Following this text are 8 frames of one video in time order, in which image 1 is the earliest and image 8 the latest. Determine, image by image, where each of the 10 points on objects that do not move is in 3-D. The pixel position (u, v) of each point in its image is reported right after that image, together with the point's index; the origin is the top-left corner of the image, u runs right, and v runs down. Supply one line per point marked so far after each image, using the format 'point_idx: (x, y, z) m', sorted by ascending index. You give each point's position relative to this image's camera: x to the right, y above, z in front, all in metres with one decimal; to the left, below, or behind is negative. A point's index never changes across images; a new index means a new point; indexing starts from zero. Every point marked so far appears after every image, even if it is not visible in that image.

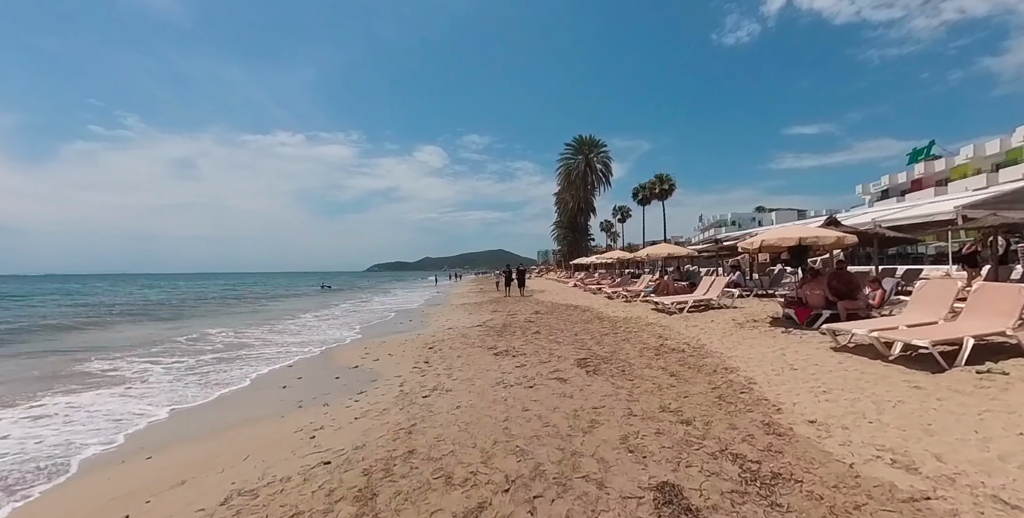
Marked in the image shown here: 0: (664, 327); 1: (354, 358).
0: (+3.4, -1.5, +9.1) m
1: (-3.2, -2.1, +8.2) m
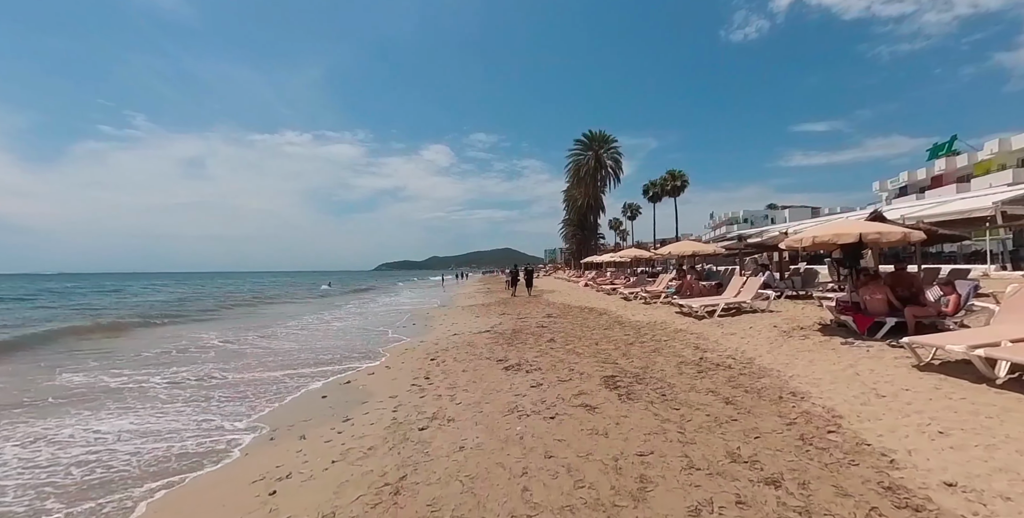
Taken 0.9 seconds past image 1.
0: (+3.6, -1.5, +8.1) m
1: (-3.0, -2.1, +7.3) m
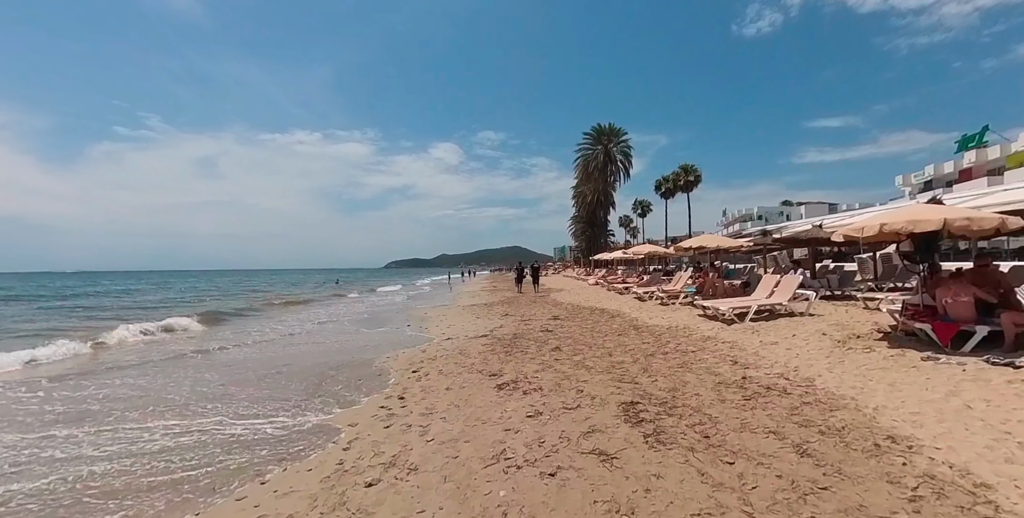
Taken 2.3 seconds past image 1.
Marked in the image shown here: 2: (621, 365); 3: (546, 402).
0: (+3.6, -1.4, +6.8) m
1: (-3.0, -2.0, +6.2) m
2: (+1.6, -1.5, +5.9) m
3: (+0.4, -1.6, +4.4) m
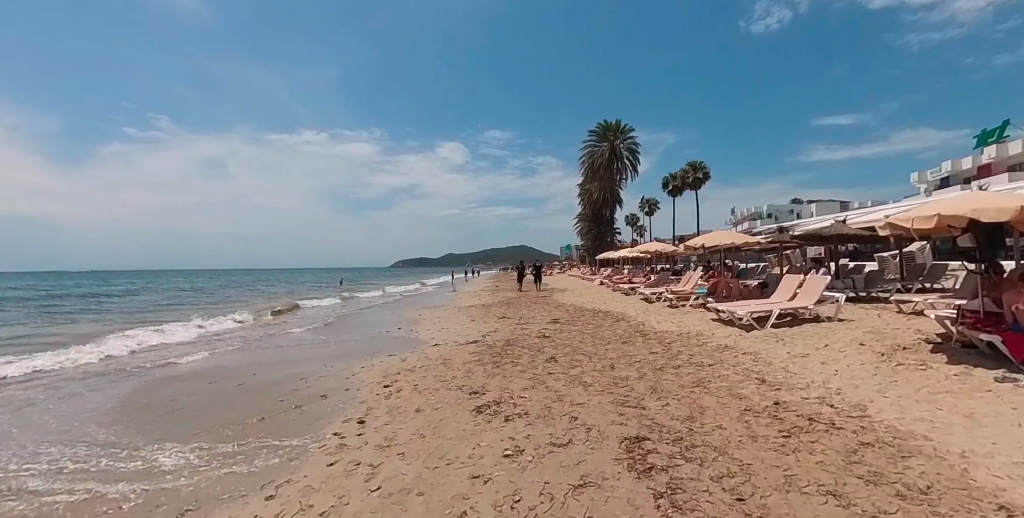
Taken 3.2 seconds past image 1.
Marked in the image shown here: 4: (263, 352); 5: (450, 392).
0: (+3.4, -1.4, +5.9) m
1: (-3.2, -2.0, +5.3) m
2: (+1.4, -1.5, +5.0) m
3: (+0.2, -1.5, +3.6) m
4: (-5.6, -2.1, +9.1) m
5: (-0.8, -1.7, +5.1) m
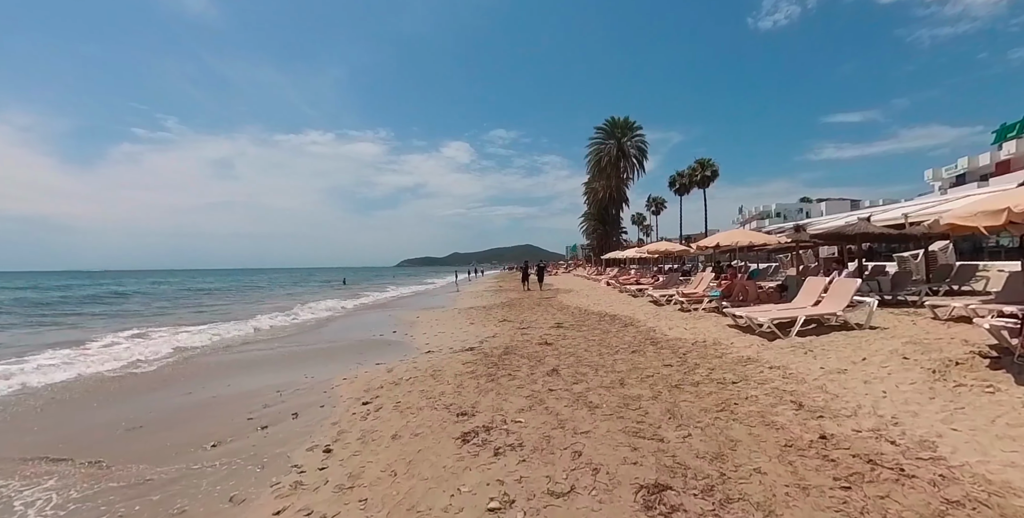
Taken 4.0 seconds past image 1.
0: (+3.4, -1.4, +5.2) m
1: (-3.3, -2.0, +4.7) m
2: (+1.3, -1.5, +4.3) m
3: (+0.1, -1.6, +2.9) m
4: (-5.6, -2.1, +8.5) m
5: (-0.8, -1.7, +4.5) m
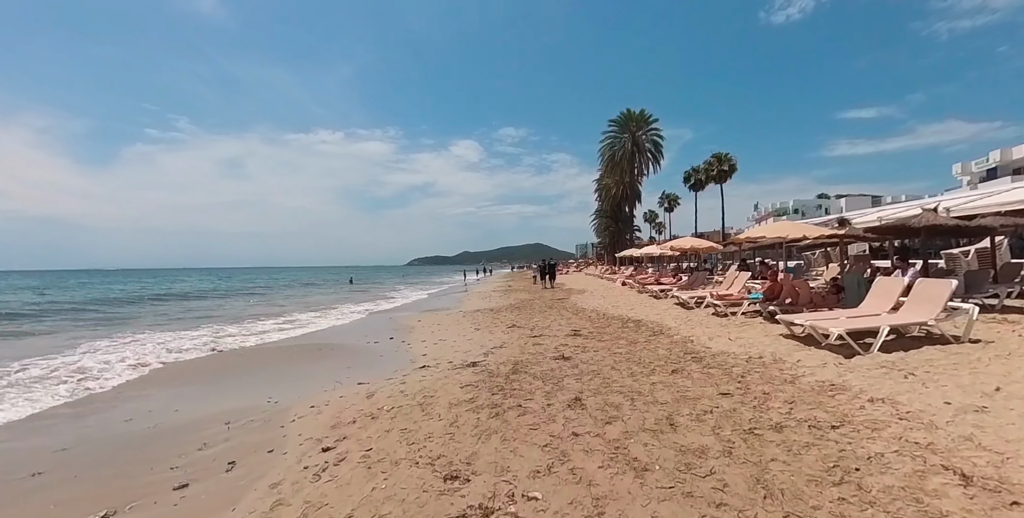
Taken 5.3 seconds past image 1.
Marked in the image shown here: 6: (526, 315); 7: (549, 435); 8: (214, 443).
0: (+3.5, -1.4, +3.8) m
1: (-3.2, -1.9, +3.5) m
2: (+1.4, -1.5, +3.0) m
3: (+0.1, -1.5, +1.6) m
4: (-5.4, -2.1, +7.3) m
5: (-0.8, -1.7, +3.2) m
6: (+0.5, -1.7, +12.6) m
7: (+0.3, -1.6, +3.6) m
8: (-3.1, -1.9, +4.3) m
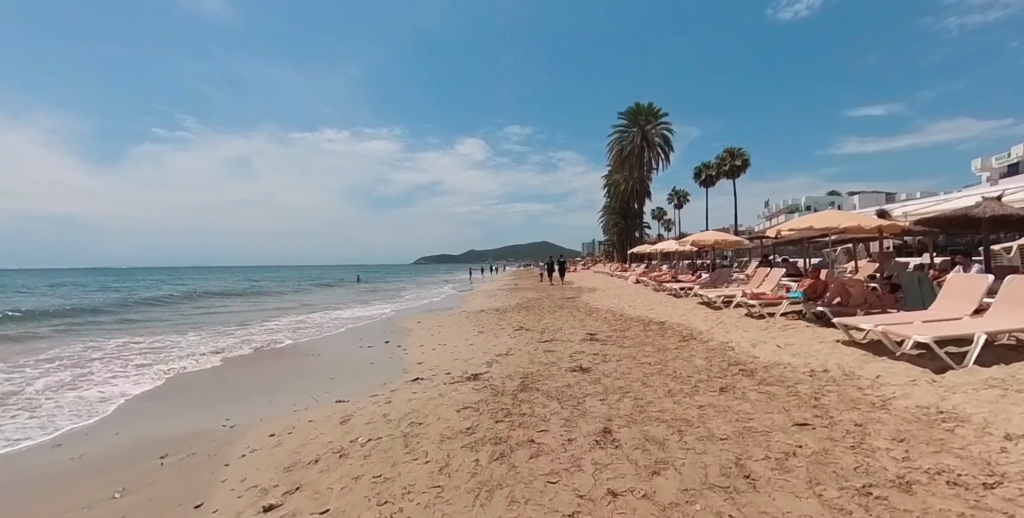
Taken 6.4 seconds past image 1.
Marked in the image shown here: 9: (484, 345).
0: (+3.6, -1.3, +2.7) m
1: (-3.1, -1.9, +2.5) m
2: (+1.5, -1.4, +1.9) m
3: (+0.2, -1.5, +0.6) m
4: (-5.3, -2.0, +6.4) m
5: (-0.7, -1.6, +2.2) m
6: (+0.7, -1.6, +11.6) m
7: (+0.4, -1.5, +2.6) m
8: (-3.0, -1.8, +3.3) m
9: (-0.5, -1.7, +8.0) m
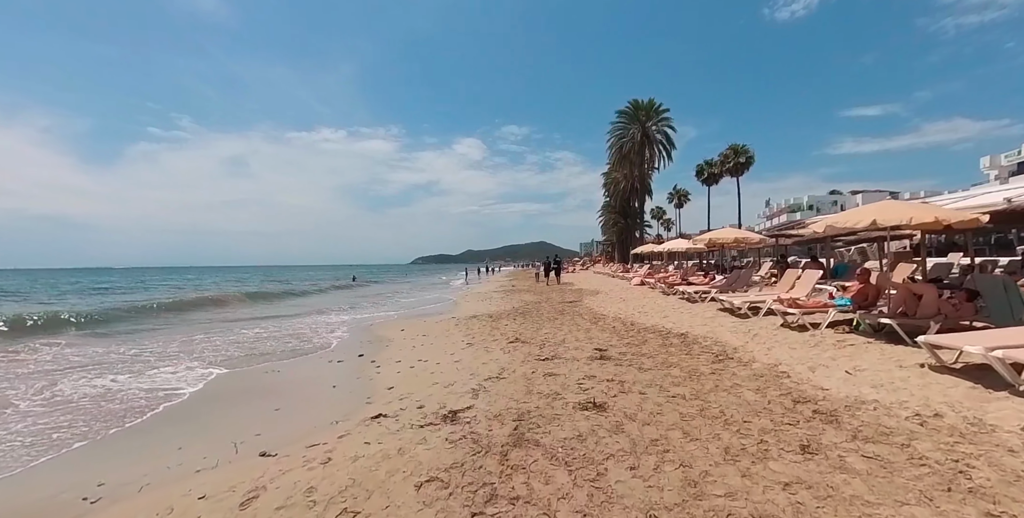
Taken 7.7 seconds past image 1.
0: (+3.5, -1.3, +1.3) m
1: (-3.2, -1.9, +1.1) m
2: (+1.4, -1.4, +0.5) m
3: (+0.1, -1.5, -0.8) m
4: (-5.4, -2.0, +5.0) m
5: (-0.8, -1.6, +0.8) m
6: (+0.5, -1.6, +10.2) m
7: (+0.3, -1.5, +1.2) m
8: (-3.1, -1.8, +1.9) m
9: (-0.6, -1.7, +6.6) m
